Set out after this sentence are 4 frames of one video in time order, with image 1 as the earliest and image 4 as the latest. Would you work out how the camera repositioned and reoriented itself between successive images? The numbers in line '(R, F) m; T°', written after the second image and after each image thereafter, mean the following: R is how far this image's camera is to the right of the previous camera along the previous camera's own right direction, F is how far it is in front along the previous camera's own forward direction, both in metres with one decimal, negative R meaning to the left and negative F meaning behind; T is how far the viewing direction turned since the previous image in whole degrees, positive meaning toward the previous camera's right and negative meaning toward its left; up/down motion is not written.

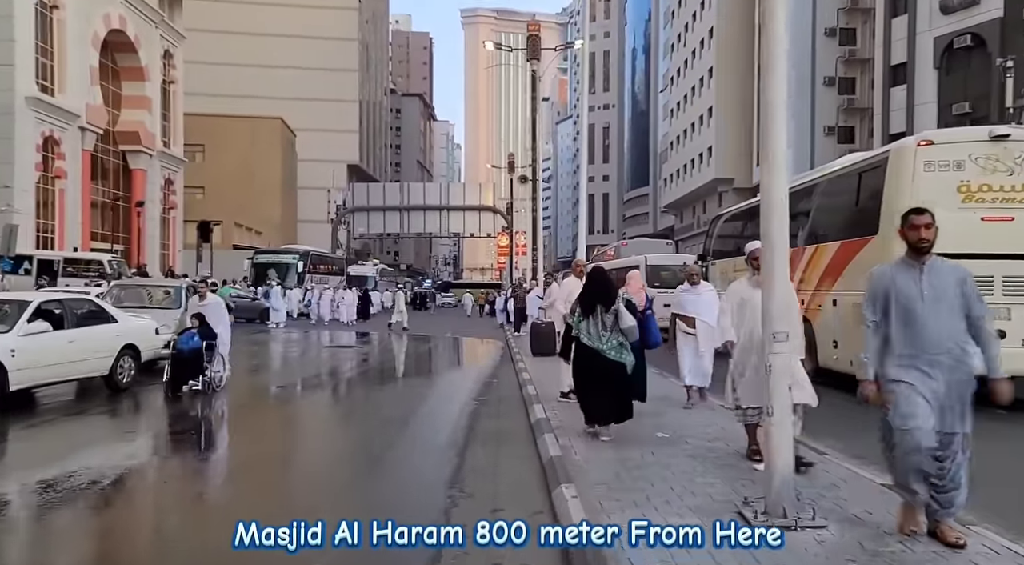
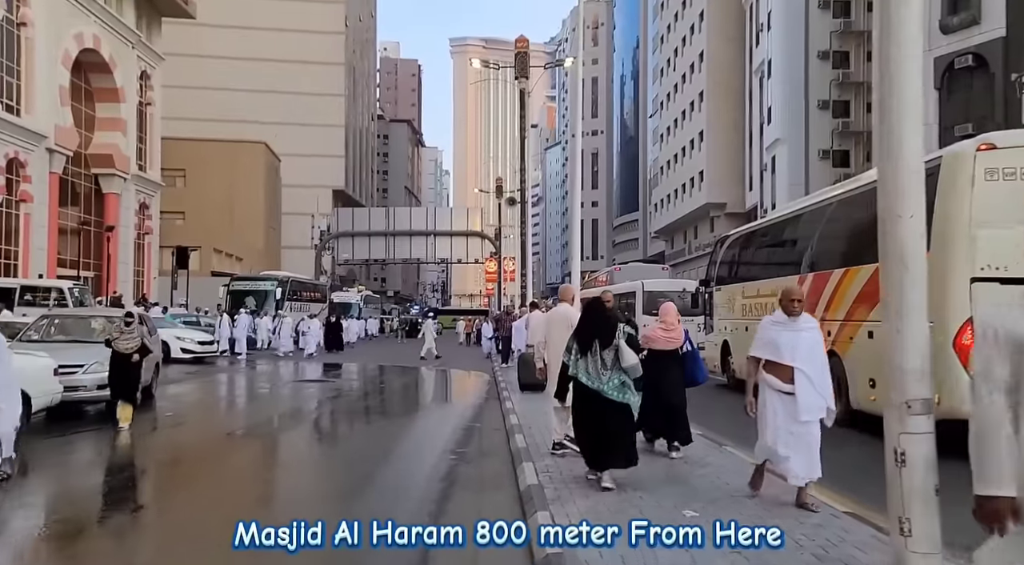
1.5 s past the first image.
(0.0, +1.3) m; +1°
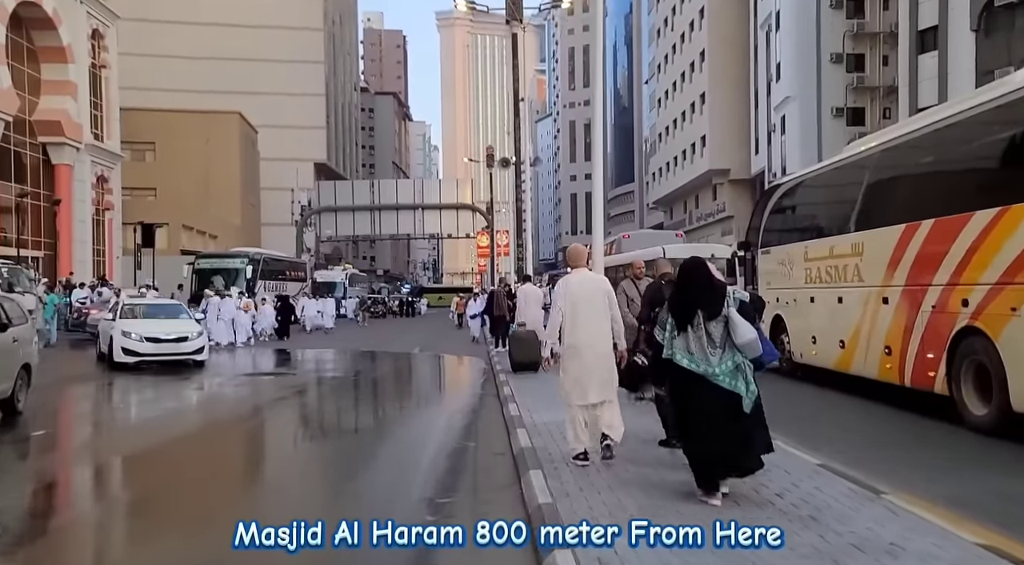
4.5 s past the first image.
(-0.1, +3.0) m; +1°
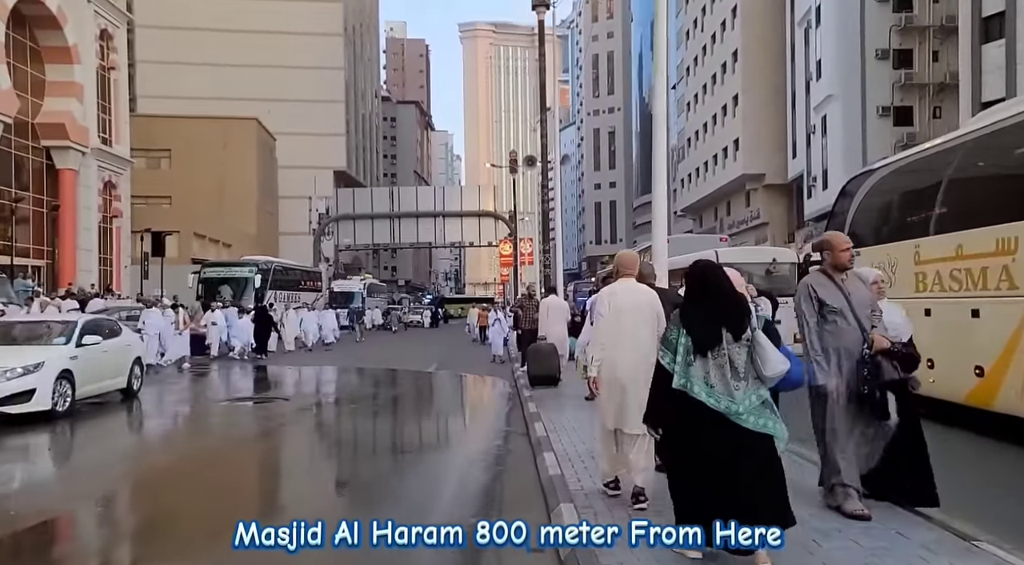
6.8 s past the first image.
(-0.1, +2.0) m; -2°
